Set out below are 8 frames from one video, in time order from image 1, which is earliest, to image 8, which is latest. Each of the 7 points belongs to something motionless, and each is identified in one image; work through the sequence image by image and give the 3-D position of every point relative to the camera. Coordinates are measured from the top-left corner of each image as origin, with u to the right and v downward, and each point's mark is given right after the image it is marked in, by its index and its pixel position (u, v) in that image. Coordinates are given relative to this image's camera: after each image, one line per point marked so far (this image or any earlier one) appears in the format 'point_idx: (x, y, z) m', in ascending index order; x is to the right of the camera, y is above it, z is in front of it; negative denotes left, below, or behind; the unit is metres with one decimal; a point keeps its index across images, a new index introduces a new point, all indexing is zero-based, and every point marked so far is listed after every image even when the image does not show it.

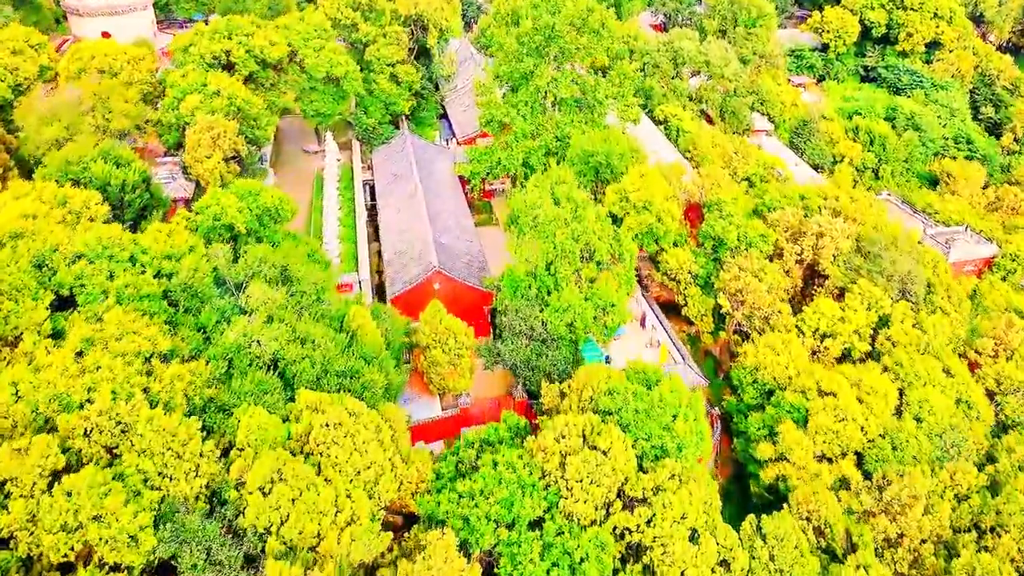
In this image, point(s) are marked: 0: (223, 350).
0: (-5.8, -1.2, +16.2) m
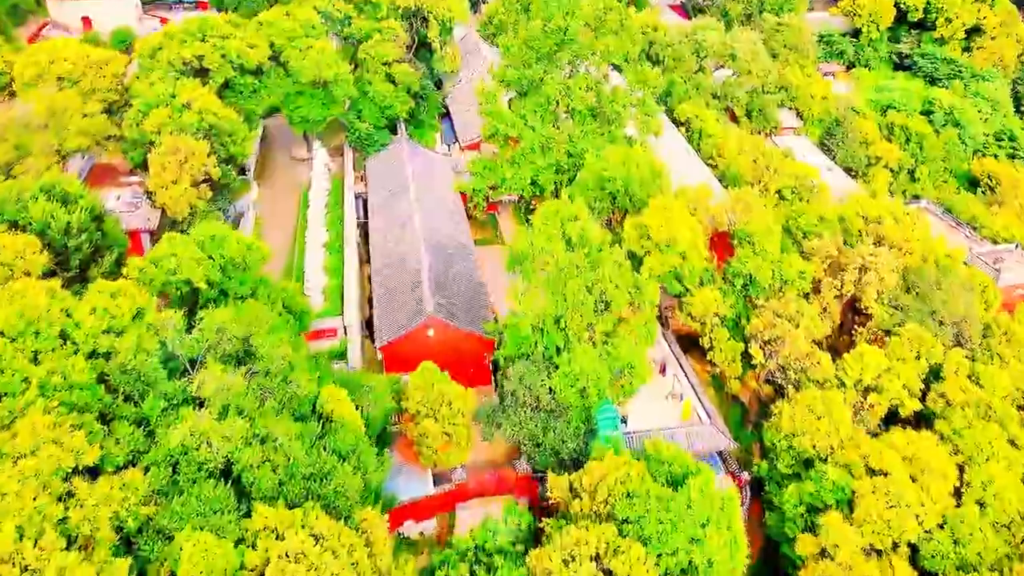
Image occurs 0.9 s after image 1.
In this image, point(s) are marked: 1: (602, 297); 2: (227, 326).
0: (-5.8, -2.7, +13.5) m
1: (+2.1, -0.2, +19.1) m
2: (-5.5, -0.7, +15.6) m
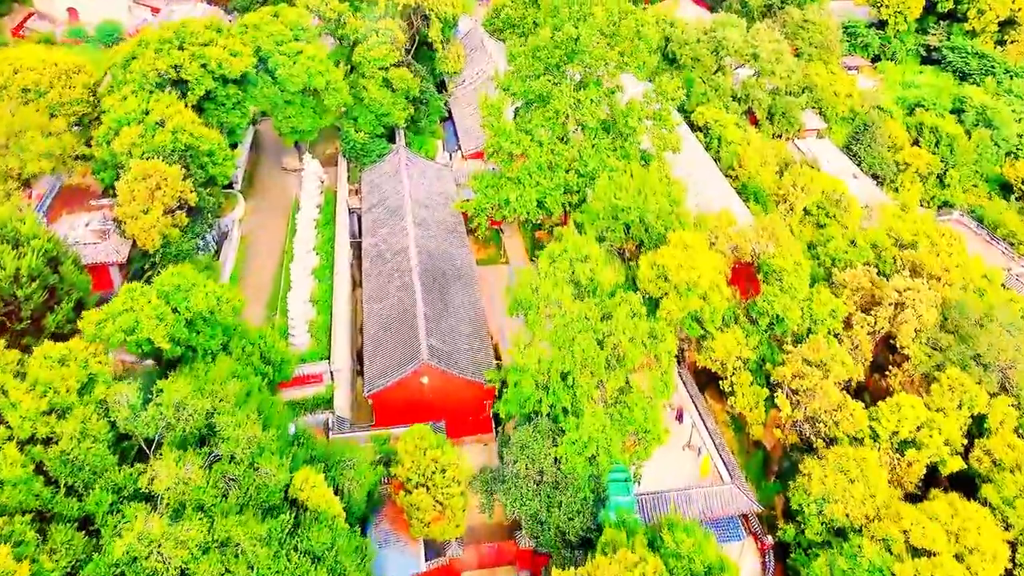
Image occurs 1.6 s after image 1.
0: (-5.8, -4.0, +11.7) m
1: (+2.2, -1.3, +17.1) m
2: (-5.5, -1.9, +13.7) m
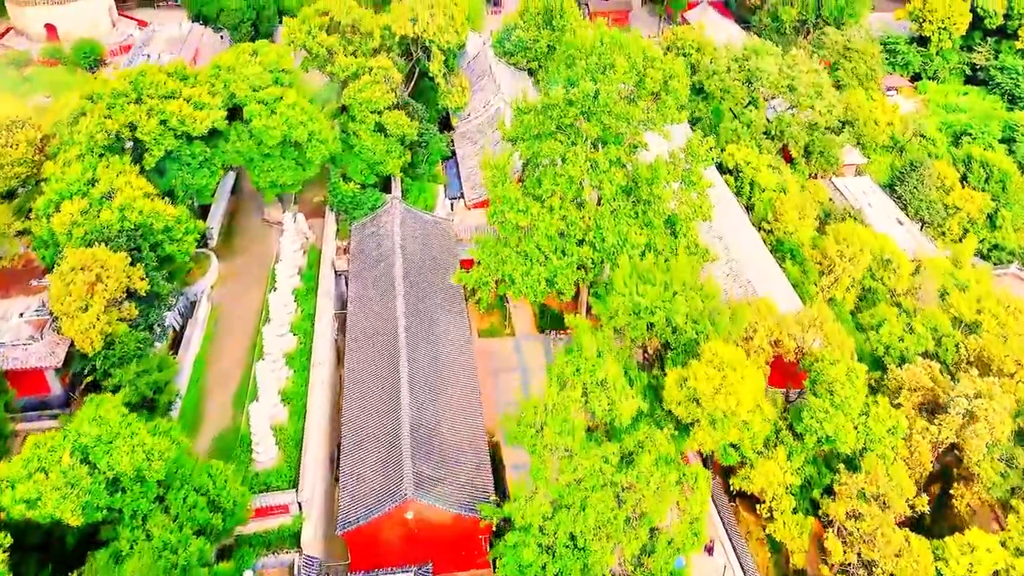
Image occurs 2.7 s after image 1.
0: (-5.9, -6.4, +8.8) m
1: (+2.1, -3.8, +14.0) m
2: (-5.6, -4.3, +10.7) m
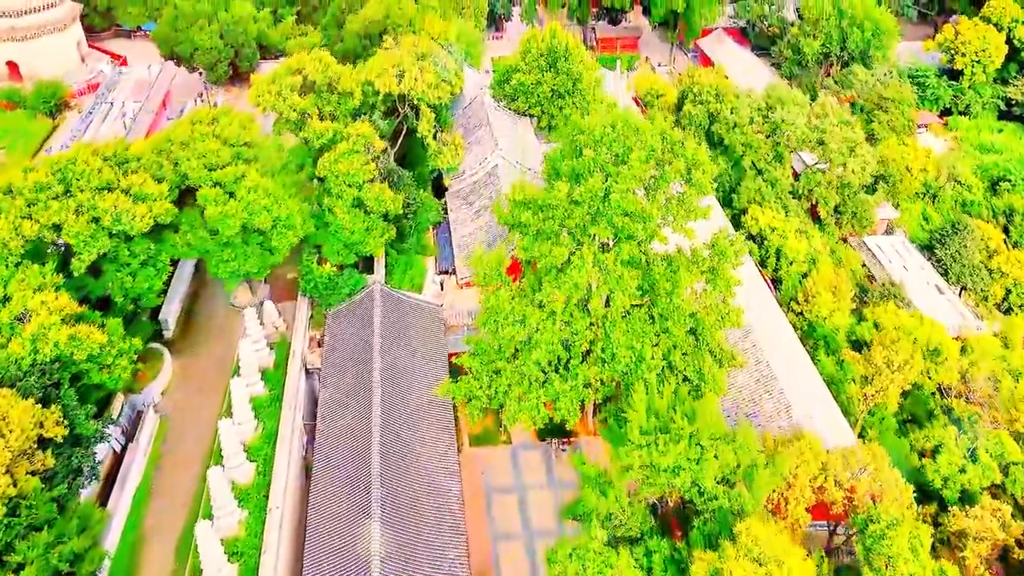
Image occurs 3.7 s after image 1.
0: (-6.2, -9.1, +5.7) m
1: (+2.0, -6.6, +10.9) m
2: (-5.8, -7.0, +7.6) m
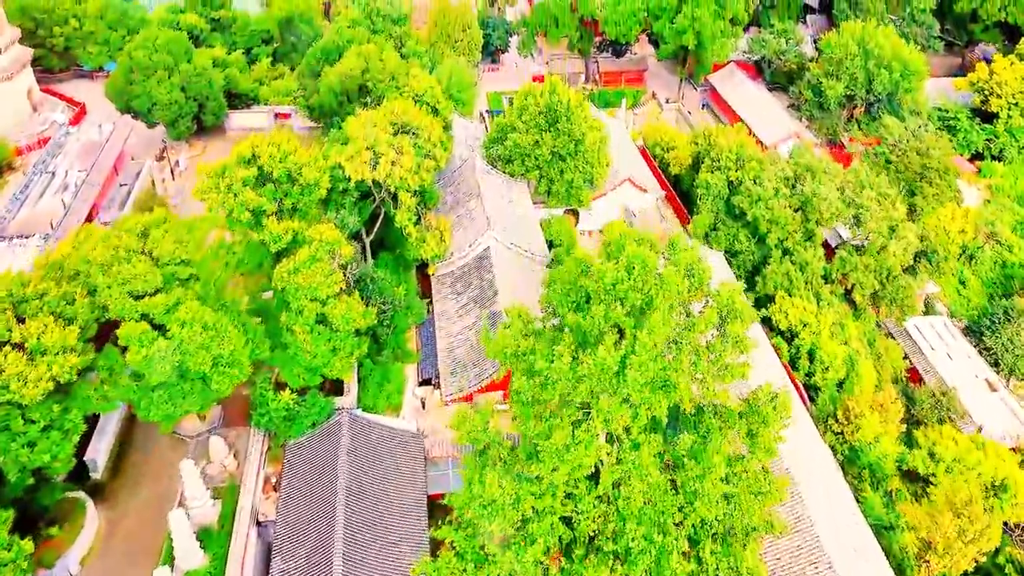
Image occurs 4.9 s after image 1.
0: (-6.3, -12.2, +2.2) m
1: (+1.8, -9.7, +7.4) m
2: (-5.9, -10.2, +4.1) m
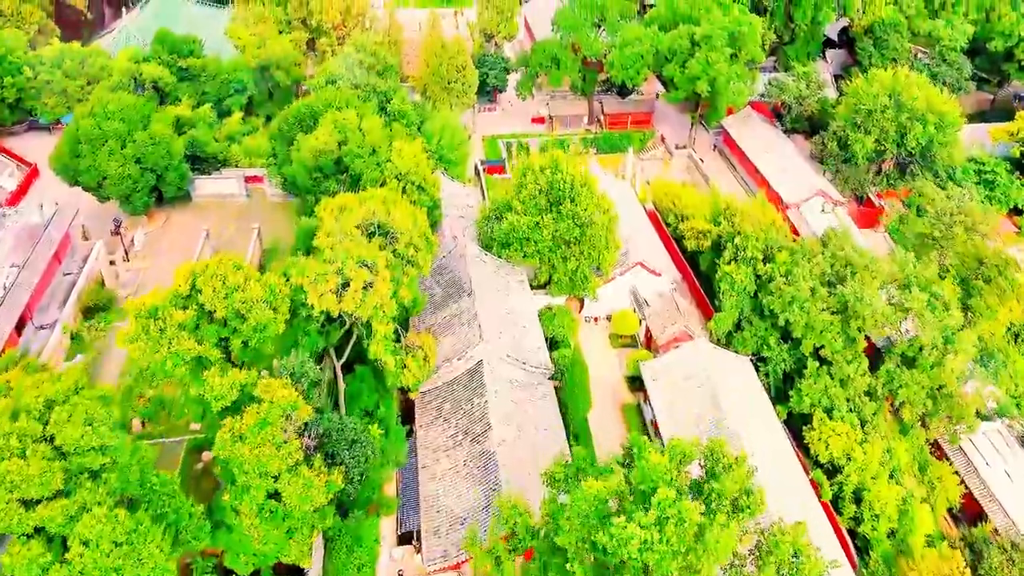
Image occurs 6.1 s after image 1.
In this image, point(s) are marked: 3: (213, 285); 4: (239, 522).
0: (-6.4, -15.5, -1.3) m
1: (+1.7, -12.9, +3.9) m
2: (-6.0, -13.4, +0.7) m
3: (-5.9, 0.0, +16.2) m
4: (-5.2, -4.4, +15.4) m
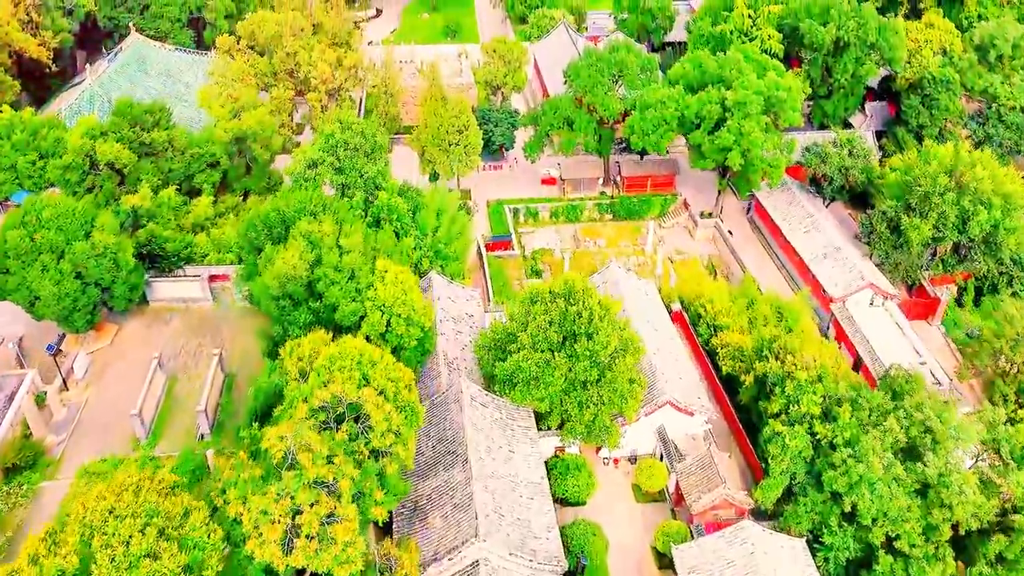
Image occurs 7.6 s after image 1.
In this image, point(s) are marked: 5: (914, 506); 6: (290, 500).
0: (-6.7, -19.5, -5.4) m
1: (+1.5, -17.0, -0.3) m
2: (-6.2, -17.4, -3.5) m
3: (-5.9, -3.9, +12.1) m
4: (-5.2, -8.4, +11.3) m
5: (+9.1, -5.1, +18.4) m
6: (-3.8, -3.5, +13.7) m
